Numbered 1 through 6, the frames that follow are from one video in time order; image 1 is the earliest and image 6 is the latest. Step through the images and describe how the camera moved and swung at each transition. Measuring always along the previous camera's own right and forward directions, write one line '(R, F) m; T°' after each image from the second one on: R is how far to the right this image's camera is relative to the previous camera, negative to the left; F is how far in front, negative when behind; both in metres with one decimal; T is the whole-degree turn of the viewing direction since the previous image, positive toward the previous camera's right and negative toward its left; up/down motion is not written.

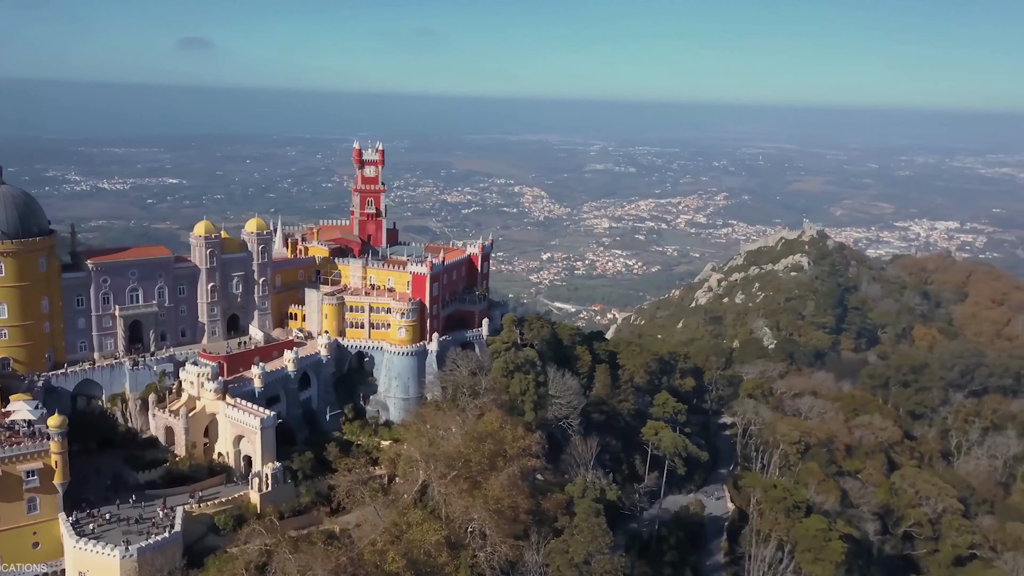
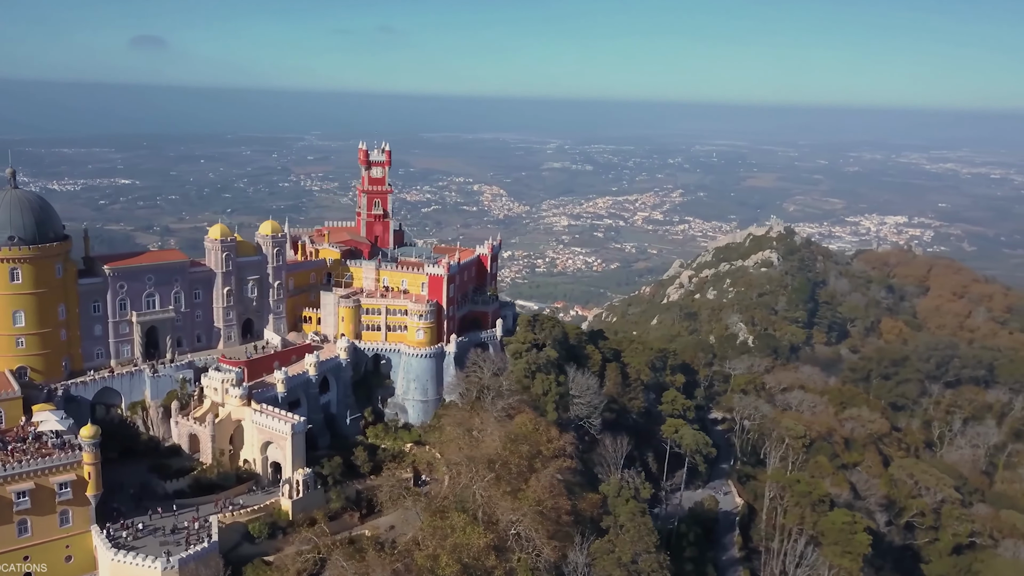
(-2.7, +0.1) m; +2°
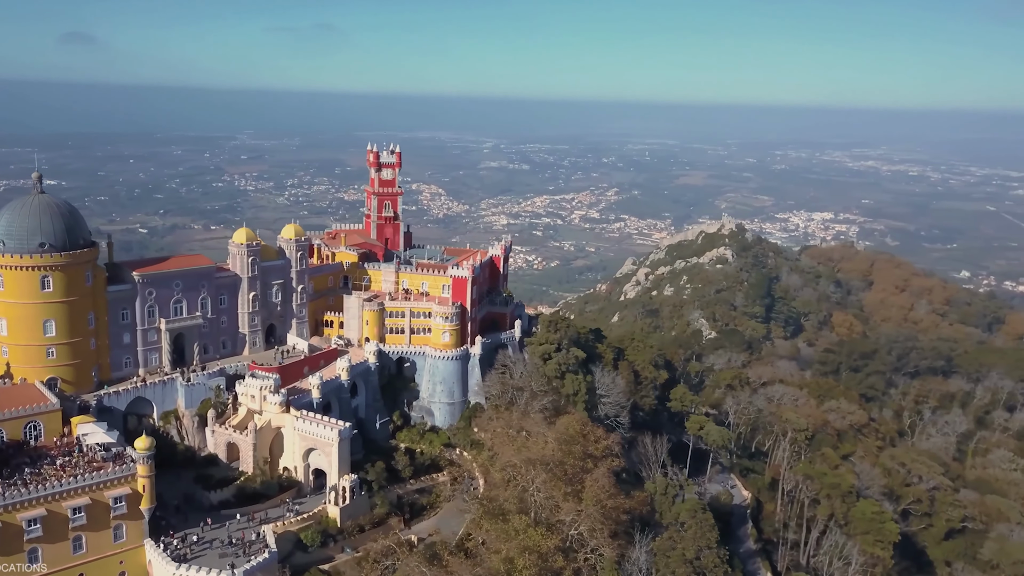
(-4.0, 0.0) m; +4°
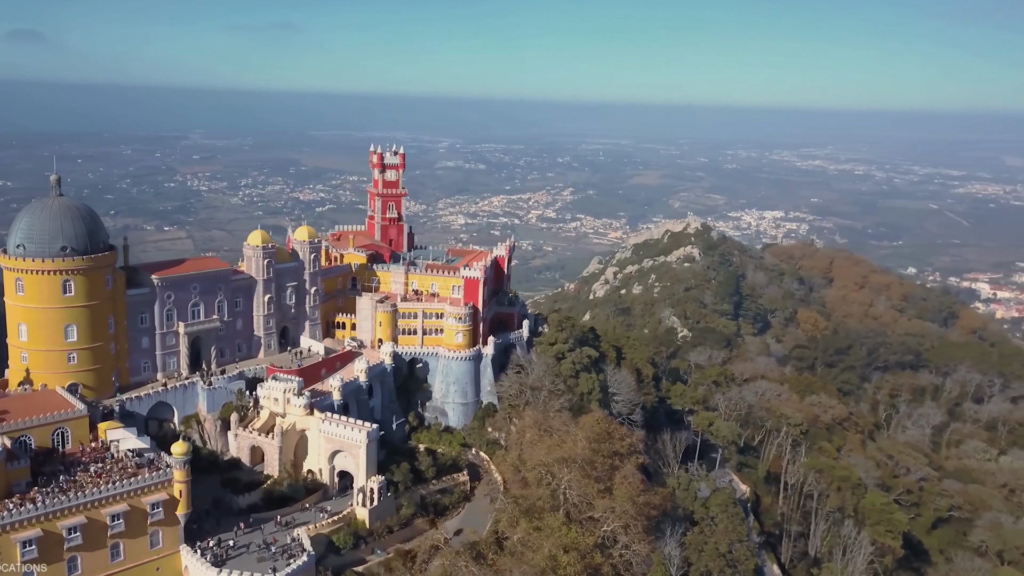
(-2.6, -0.3) m; +3°
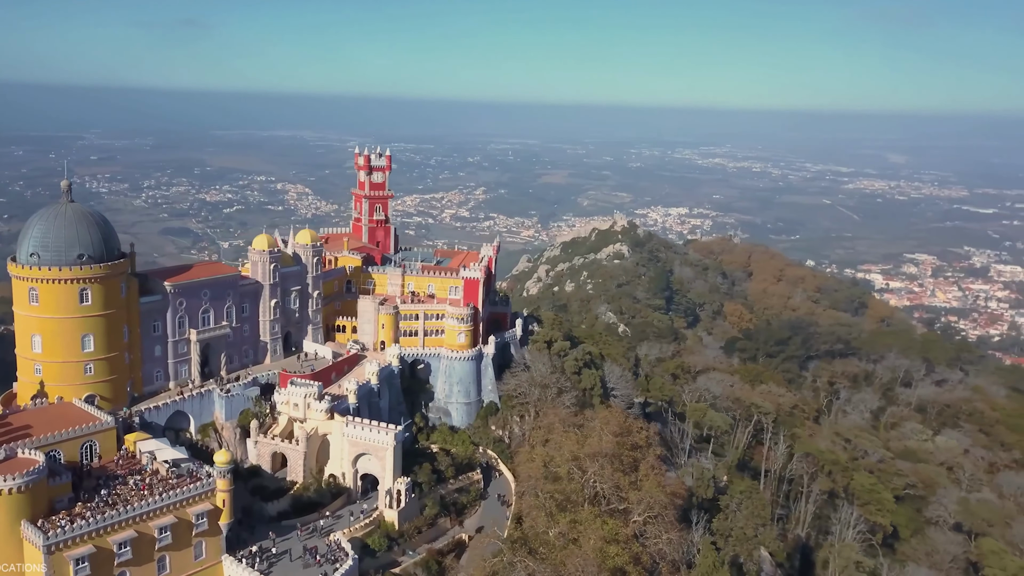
(-4.1, -0.5) m; +6°
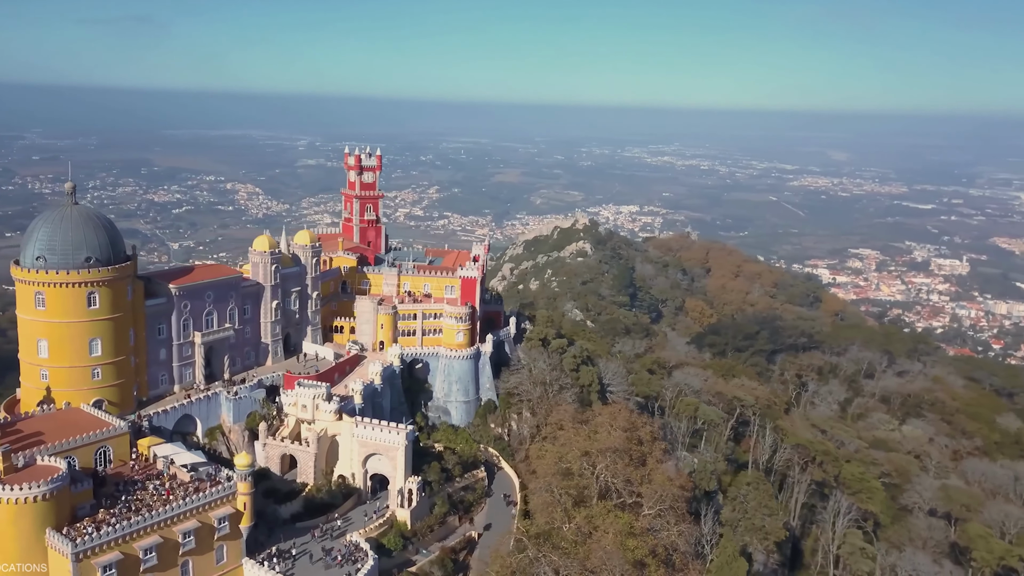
(-2.1, -0.3) m; +3°
